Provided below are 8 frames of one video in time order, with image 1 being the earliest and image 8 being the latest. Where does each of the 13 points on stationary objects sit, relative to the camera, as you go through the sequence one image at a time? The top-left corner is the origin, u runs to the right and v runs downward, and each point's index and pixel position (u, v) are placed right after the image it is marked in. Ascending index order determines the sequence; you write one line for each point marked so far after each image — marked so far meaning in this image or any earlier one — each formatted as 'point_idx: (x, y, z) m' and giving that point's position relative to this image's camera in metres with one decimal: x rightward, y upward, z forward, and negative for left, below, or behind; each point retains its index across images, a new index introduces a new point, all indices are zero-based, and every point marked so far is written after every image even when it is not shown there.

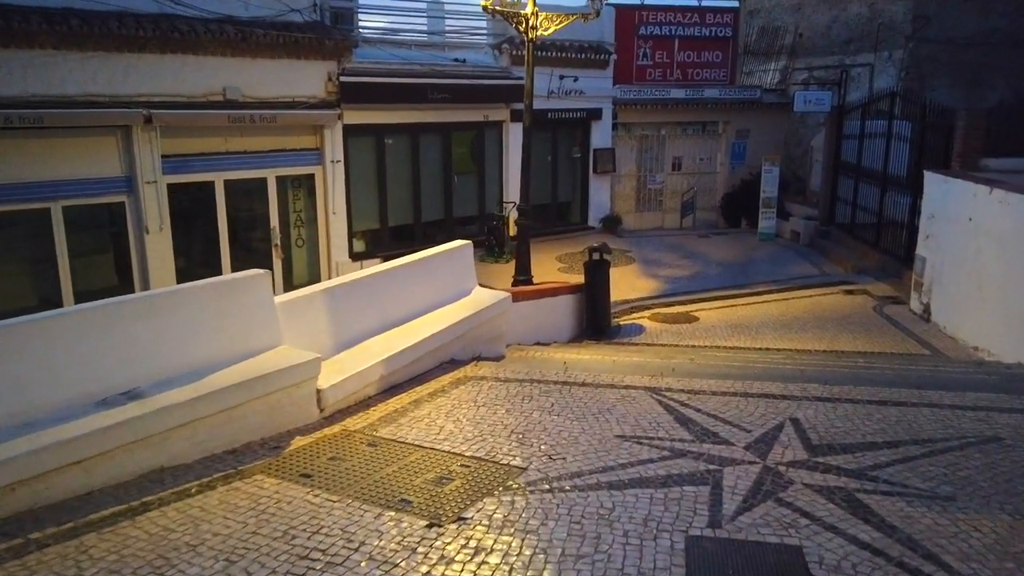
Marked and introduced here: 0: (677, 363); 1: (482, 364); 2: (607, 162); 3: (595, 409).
0: (+1.5, -0.7, +7.1) m
1: (-0.3, -0.6, +6.3) m
2: (+2.2, +3.0, +18.1) m
3: (+0.6, -0.8, +5.1) m
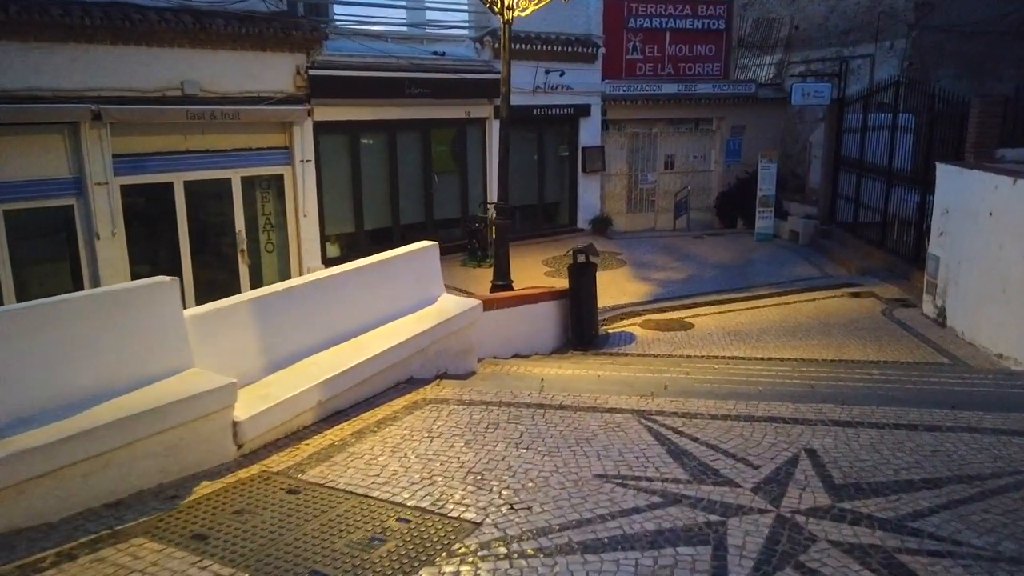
0: (+1.3, -0.7, +6.2) m
1: (-0.5, -0.7, +5.5) m
2: (+1.9, +2.9, +17.3) m
3: (+0.3, -0.9, +4.3) m
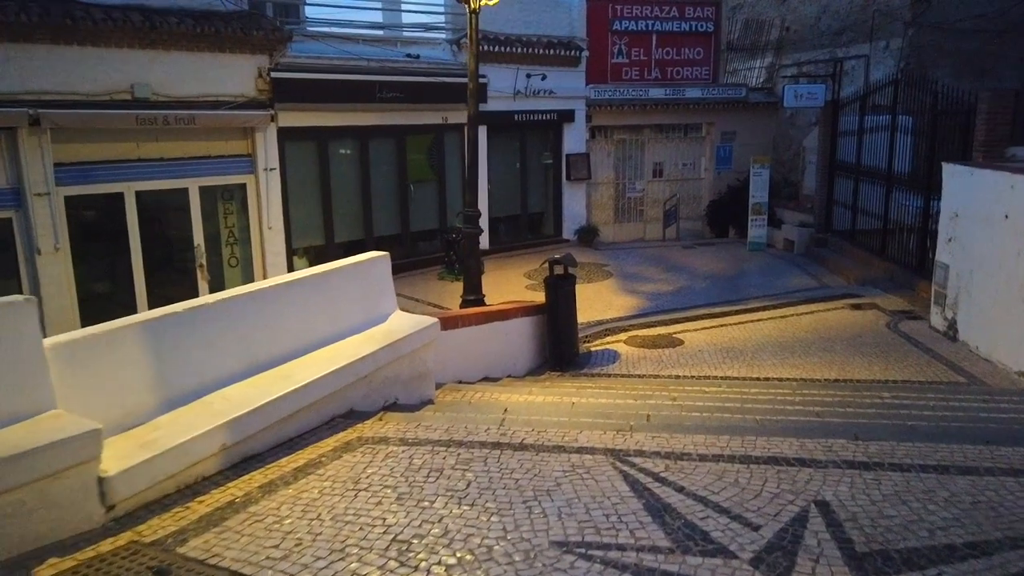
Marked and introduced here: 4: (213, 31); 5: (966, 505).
0: (+1.0, -0.8, +5.4) m
1: (-0.8, -0.8, +4.7) m
2: (+1.5, +2.6, +16.6) m
3: (+0.1, -0.9, +3.5) m
4: (-4.3, +3.7, +11.1) m
5: (+2.0, -0.9, +3.3) m
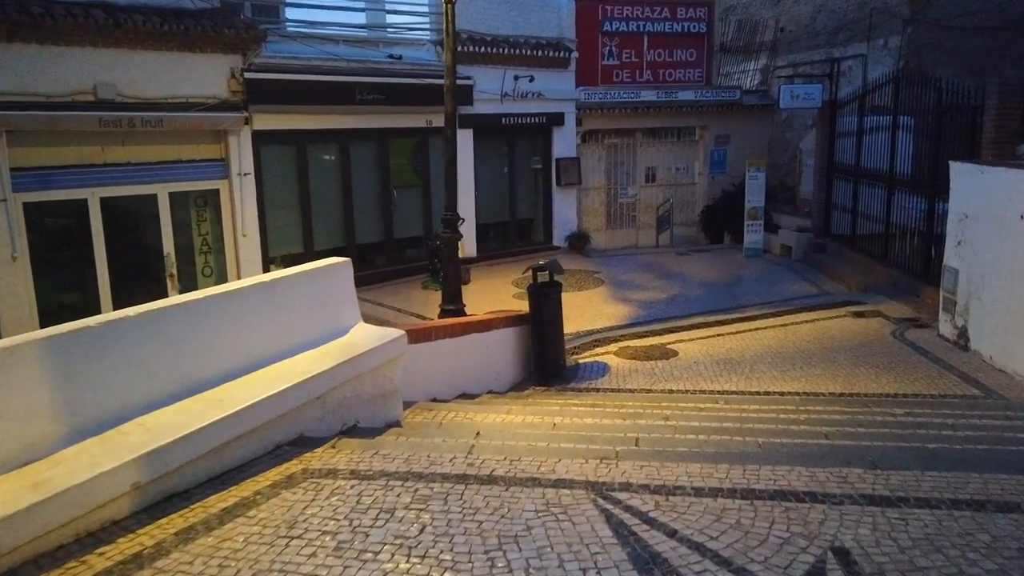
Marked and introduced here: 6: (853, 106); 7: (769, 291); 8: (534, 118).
0: (+0.9, -0.9, +4.9) m
1: (-0.9, -0.8, +4.1) m
2: (+1.3, +2.4, +16.1) m
3: (-0.1, -1.0, +3.0) m
4: (-4.6, +3.6, +10.6) m
5: (+1.8, -1.0, +2.8) m
6: (+5.8, +3.1, +13.0) m
7: (+4.1, 0.0, +12.1) m
8: (+0.4, +3.4, +15.3) m
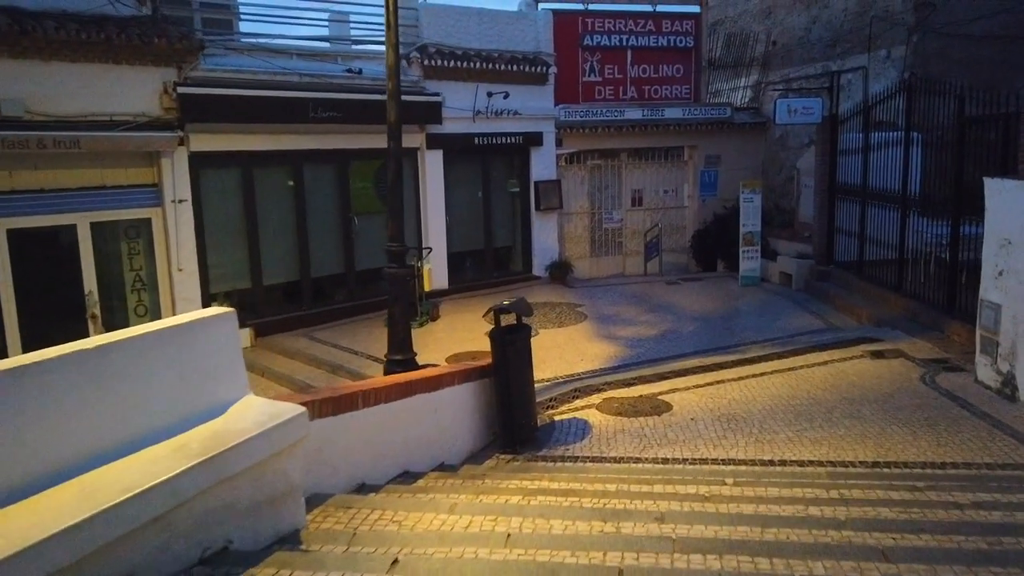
0: (+0.6, -1.2, +3.6) m
1: (-1.2, -1.1, +2.8) m
2: (+0.8, +1.8, +14.9) m
3: (-0.3, -1.2, +1.6) m
4: (-5.0, +3.0, +9.3) m
5: (+1.6, -1.2, +1.5) m
6: (+5.4, +2.6, +11.9) m
7: (+3.7, -0.5, +10.8) m
8: (0.0, +2.8, +14.1) m
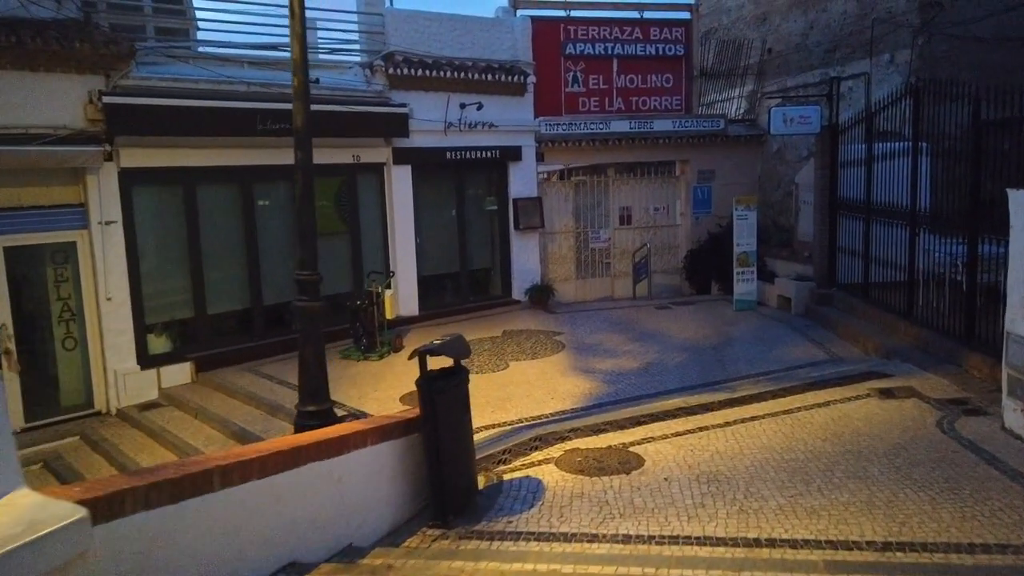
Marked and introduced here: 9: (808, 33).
0: (+0.1, -1.3, +2.5) m
1: (-1.7, -1.3, +1.7) m
2: (+0.4, +1.3, +13.9) m
3: (-0.8, -1.3, +0.5) m
4: (-5.4, +2.7, +8.4) m
5: (+1.1, -1.3, +0.4) m
6: (+4.9, +2.3, +10.9) m
7: (+3.2, -0.9, +9.7) m
8: (-0.5, +2.3, +13.2) m
9: (+5.5, +4.8, +14.4) m
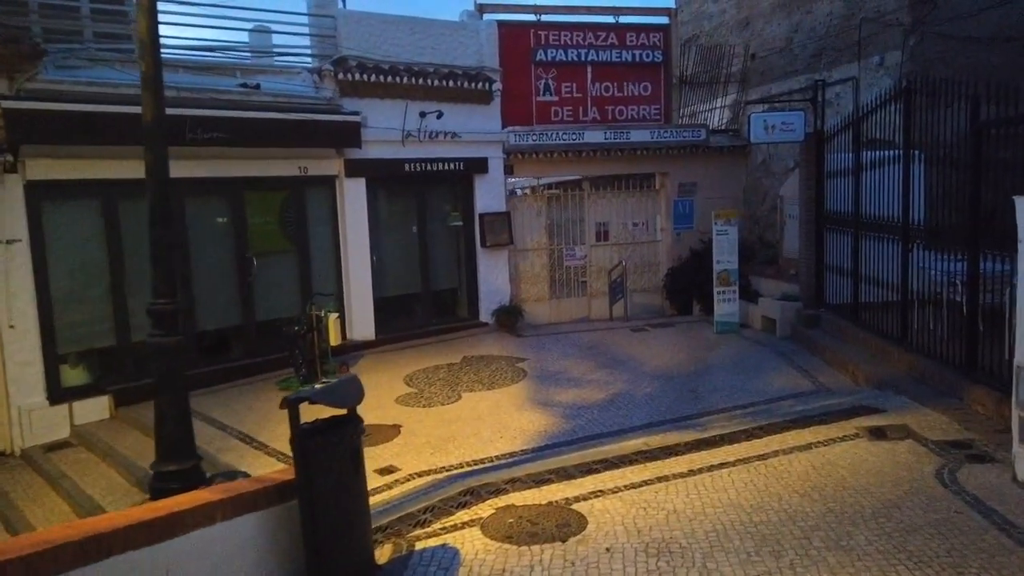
0: (-0.4, -1.5, +1.5) m
1: (-2.2, -1.4, +0.7) m
2: (-0.2, +1.0, +12.9) m
3: (-1.3, -1.4, -0.4) m
4: (-6.0, +2.4, +7.5) m
5: (+0.5, -1.3, -0.6) m
6: (+4.4, +2.0, +10.0) m
7: (+2.7, -1.1, +8.8) m
8: (-1.0, +2.0, +12.3) m
9: (+5.0, +4.4, +13.5) m
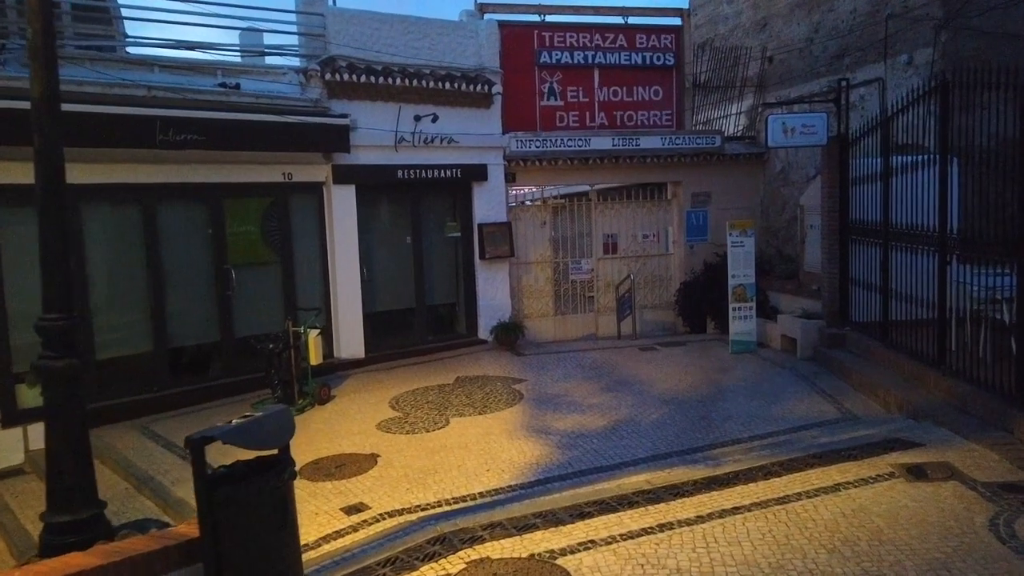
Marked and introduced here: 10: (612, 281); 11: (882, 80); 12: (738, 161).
0: (-0.7, -1.5, +0.7) m
1: (-2.4, -1.4, 0.0) m
2: (-0.2, +0.7, +12.2) m
3: (-1.6, -1.4, -1.2) m
4: (-6.1, +2.3, +6.9) m
5: (+0.3, -1.3, -1.4) m
6: (+4.3, +1.8, +9.2) m
7: (+2.6, -1.3, +7.9) m
8: (-1.0, +1.8, +11.5) m
9: (+5.0, +4.2, +12.7) m
10: (+1.7, +0.1, +13.1) m
11: (+5.2, +2.9, +10.7) m
12: (+4.1, +2.3, +13.7) m
